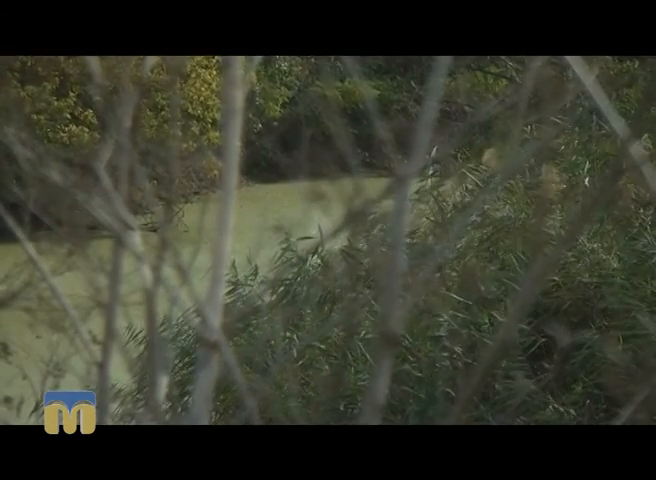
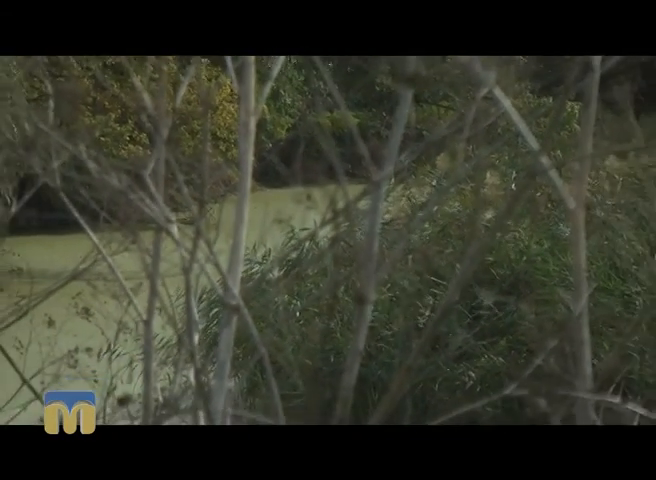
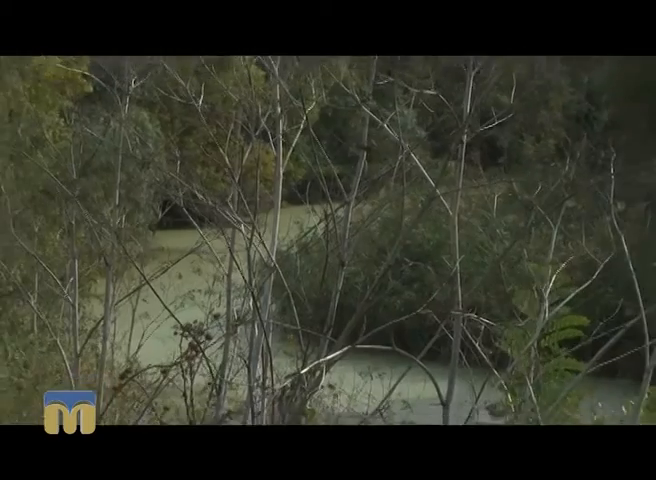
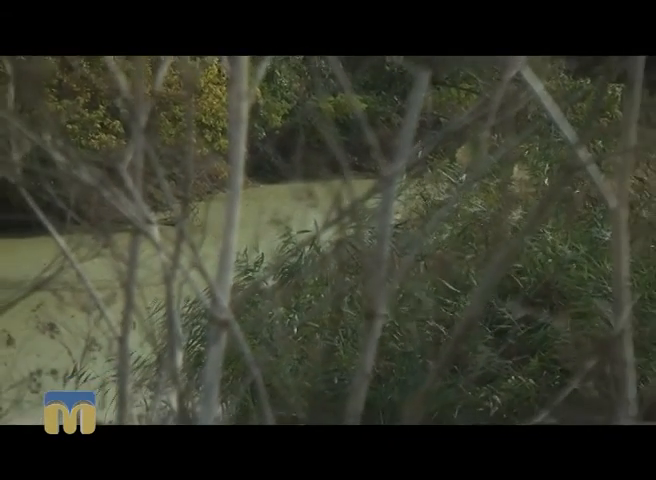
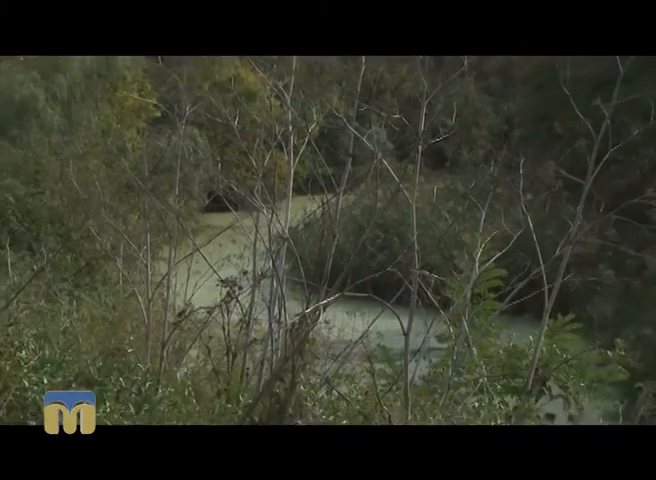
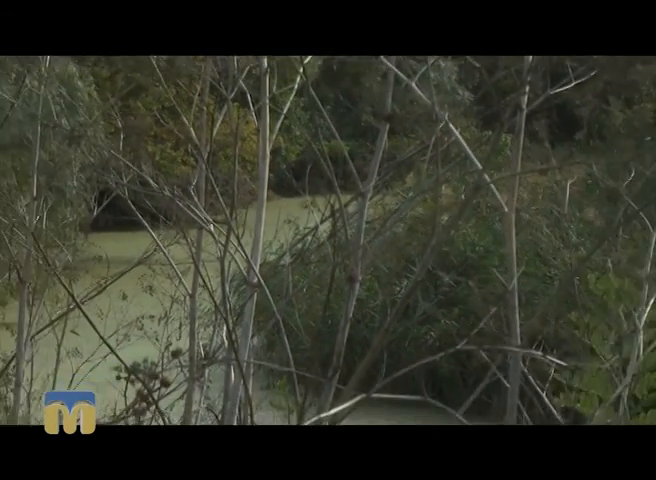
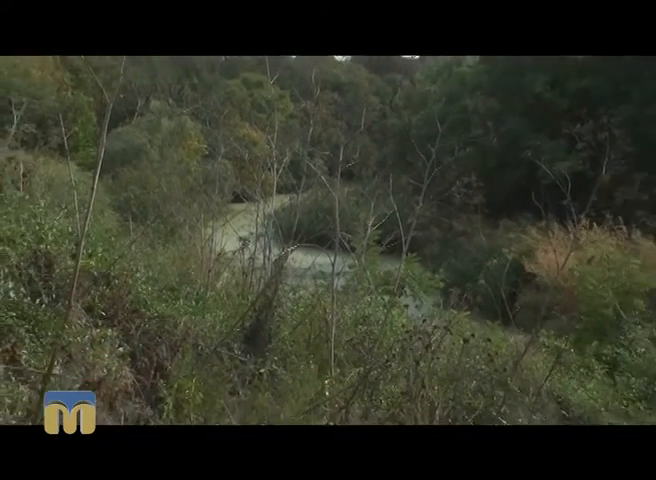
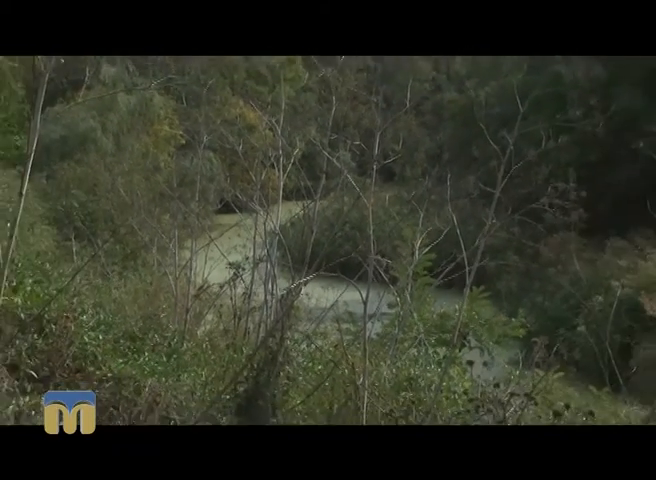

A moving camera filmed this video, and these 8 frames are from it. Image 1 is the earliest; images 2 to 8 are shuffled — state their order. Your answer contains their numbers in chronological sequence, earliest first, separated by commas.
4, 2, 6, 3, 5, 8, 7
